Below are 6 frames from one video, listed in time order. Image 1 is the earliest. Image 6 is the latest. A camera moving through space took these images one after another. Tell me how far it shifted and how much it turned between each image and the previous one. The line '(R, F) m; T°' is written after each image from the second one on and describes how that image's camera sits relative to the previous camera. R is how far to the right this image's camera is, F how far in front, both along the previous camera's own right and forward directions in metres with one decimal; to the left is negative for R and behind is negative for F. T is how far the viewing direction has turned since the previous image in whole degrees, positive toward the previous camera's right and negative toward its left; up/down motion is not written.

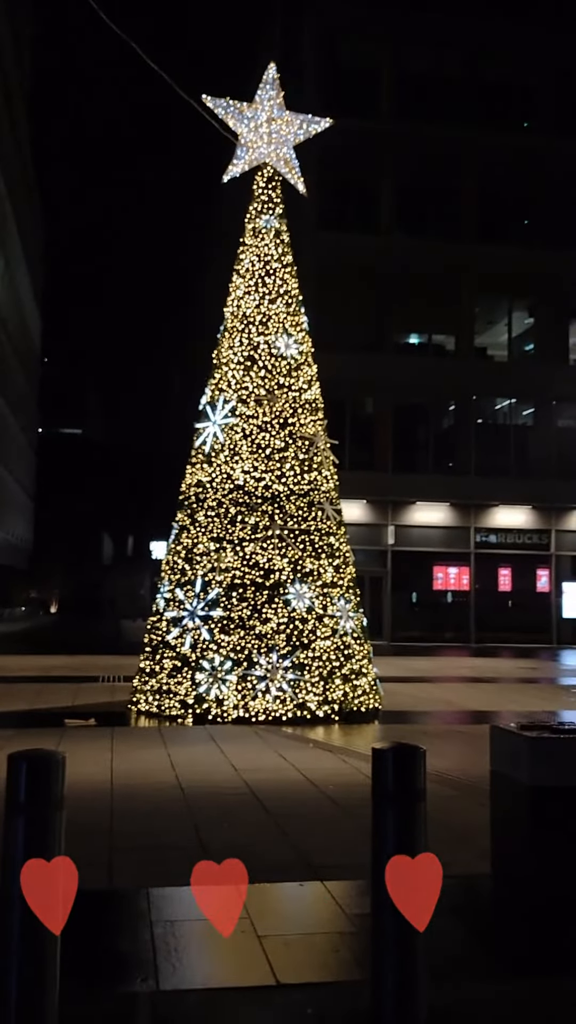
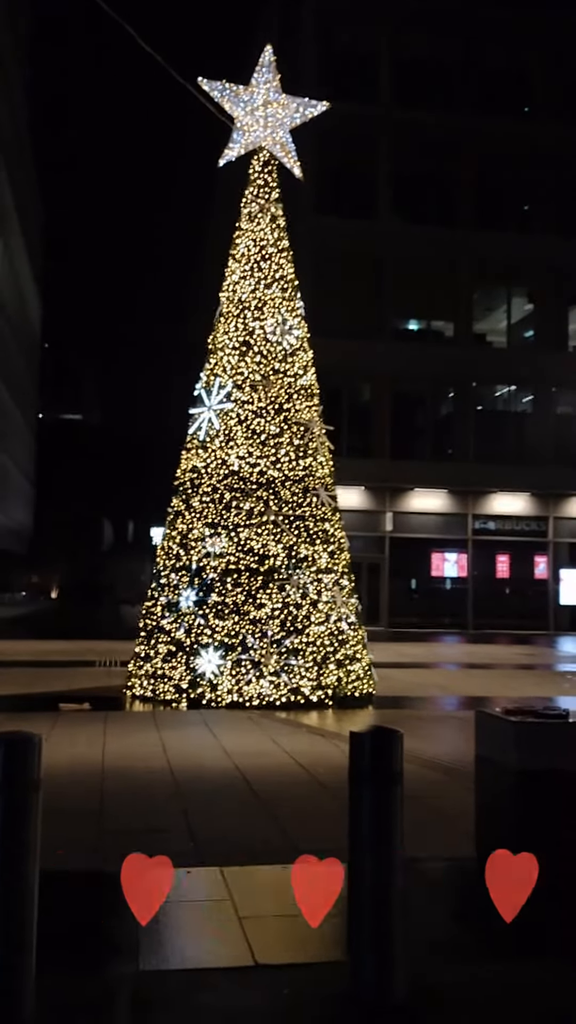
(+0.1, 0.0) m; 0°
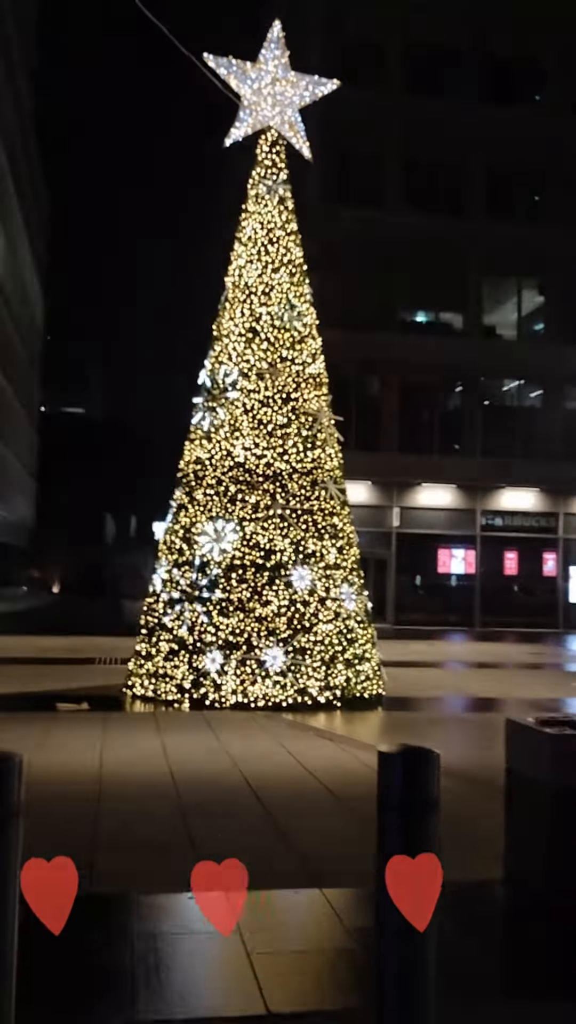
(0.0, +0.5) m; 0°
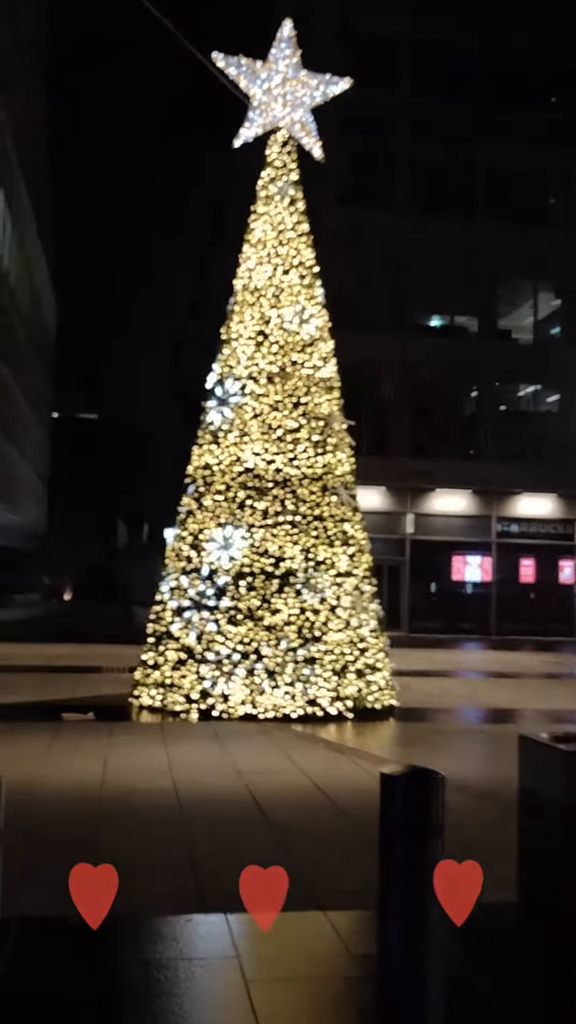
(+0.1, +0.2) m; -1°
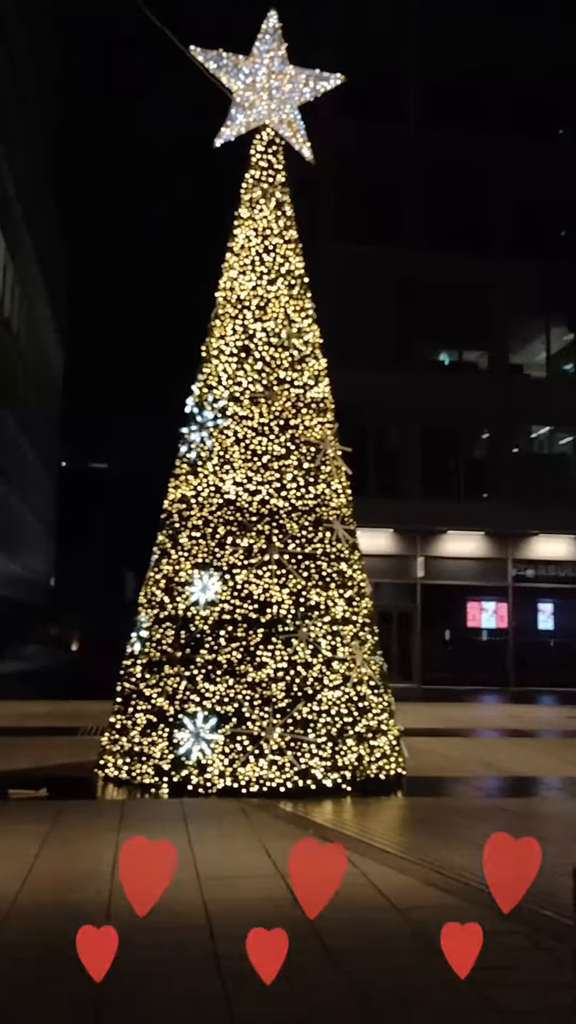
(+0.3, +1.5) m; -1°
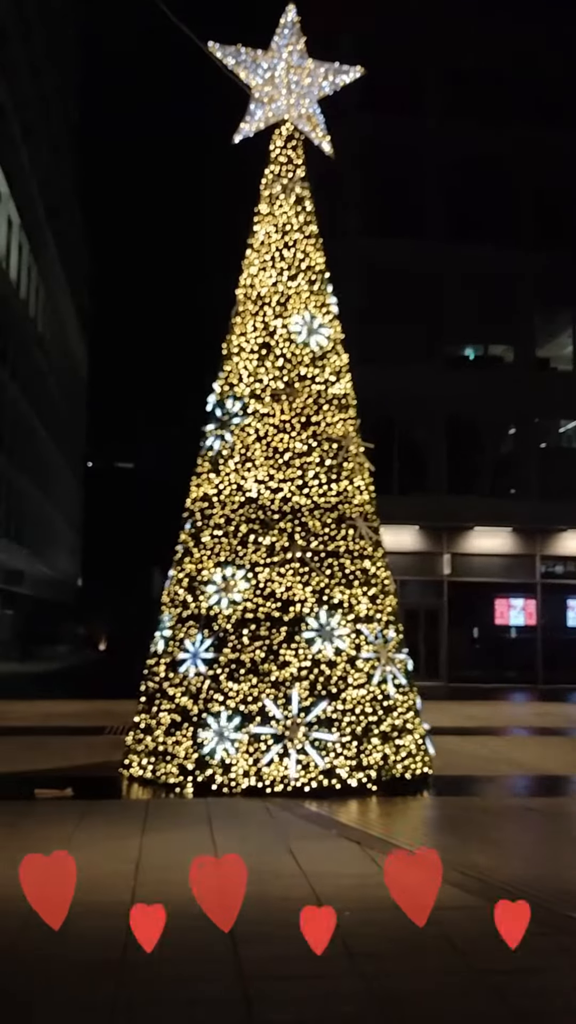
(0.0, +0.1) m; -2°
